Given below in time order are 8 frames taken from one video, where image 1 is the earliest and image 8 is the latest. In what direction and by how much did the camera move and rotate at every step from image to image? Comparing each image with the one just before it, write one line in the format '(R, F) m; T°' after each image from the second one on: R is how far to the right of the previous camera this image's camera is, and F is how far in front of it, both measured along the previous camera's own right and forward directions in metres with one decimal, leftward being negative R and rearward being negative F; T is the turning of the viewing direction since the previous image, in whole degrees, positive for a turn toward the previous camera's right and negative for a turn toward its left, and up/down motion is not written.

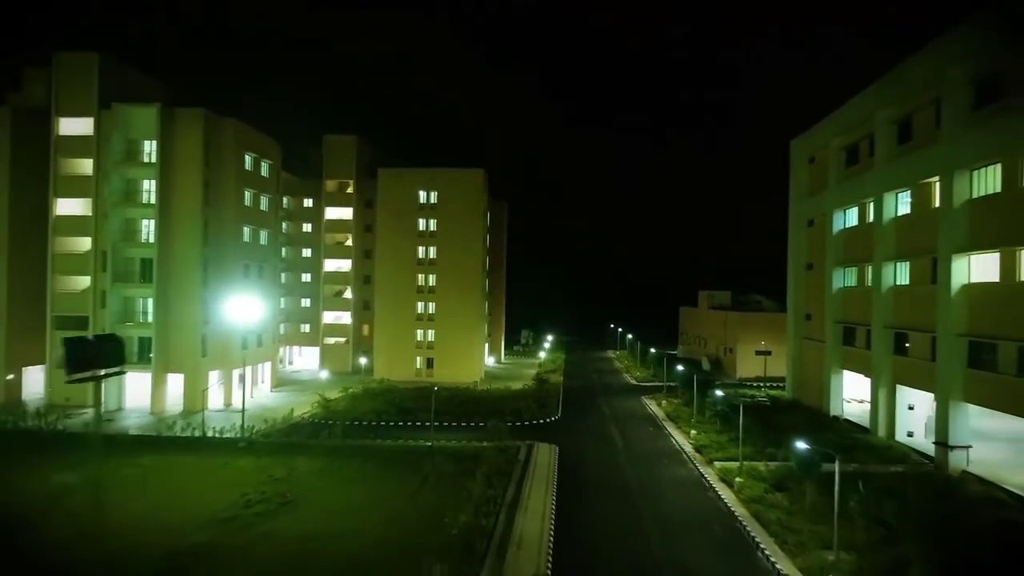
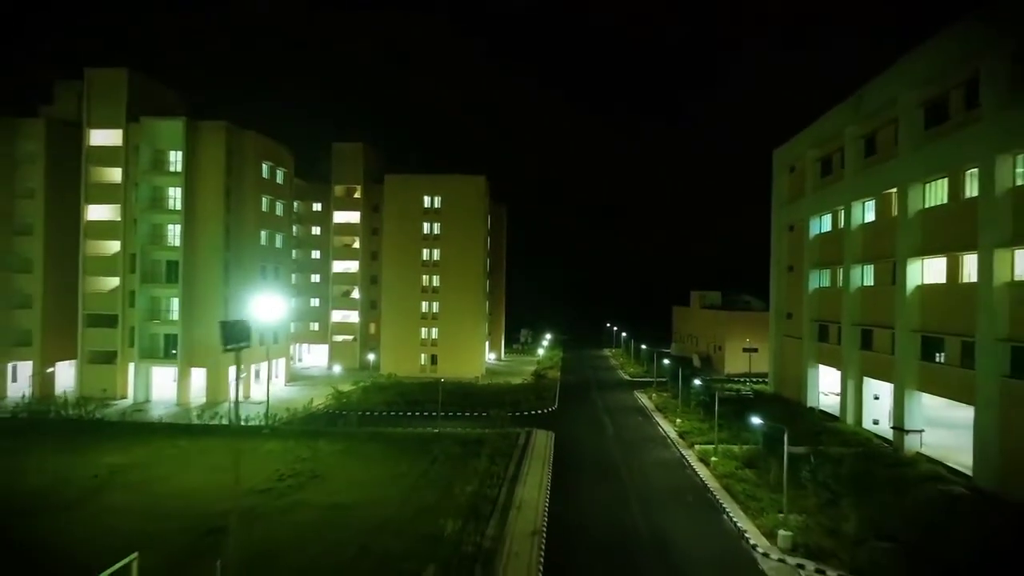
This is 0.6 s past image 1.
(0.0, -2.5) m; 0°
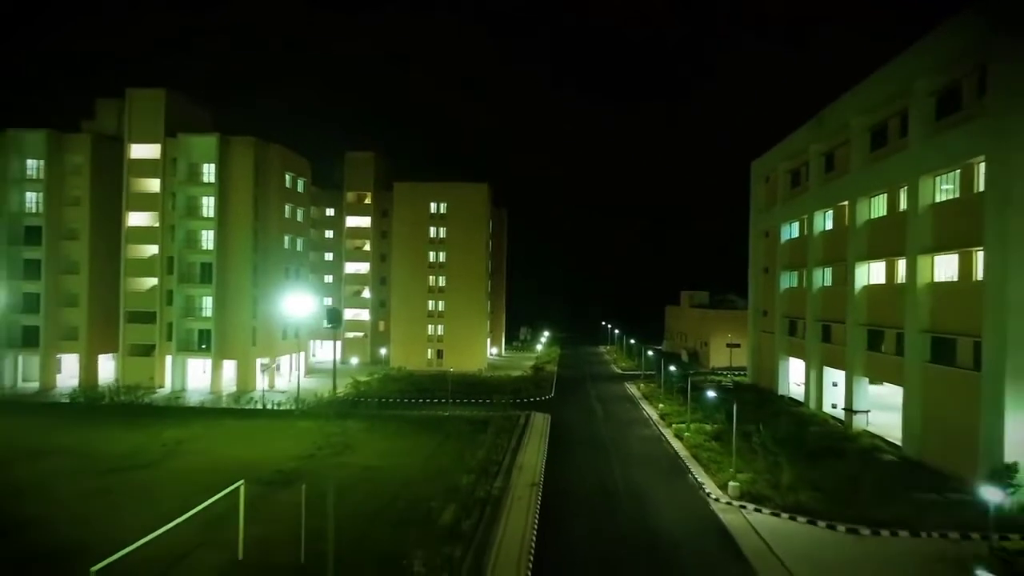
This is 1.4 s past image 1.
(-0.1, -3.8) m; 0°
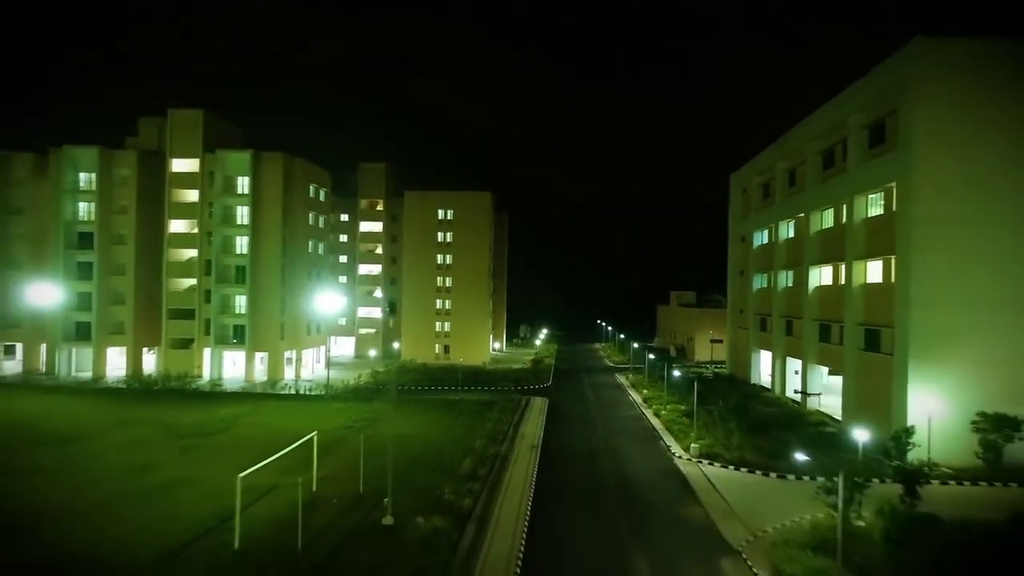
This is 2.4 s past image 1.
(-0.1, -4.6) m; 0°
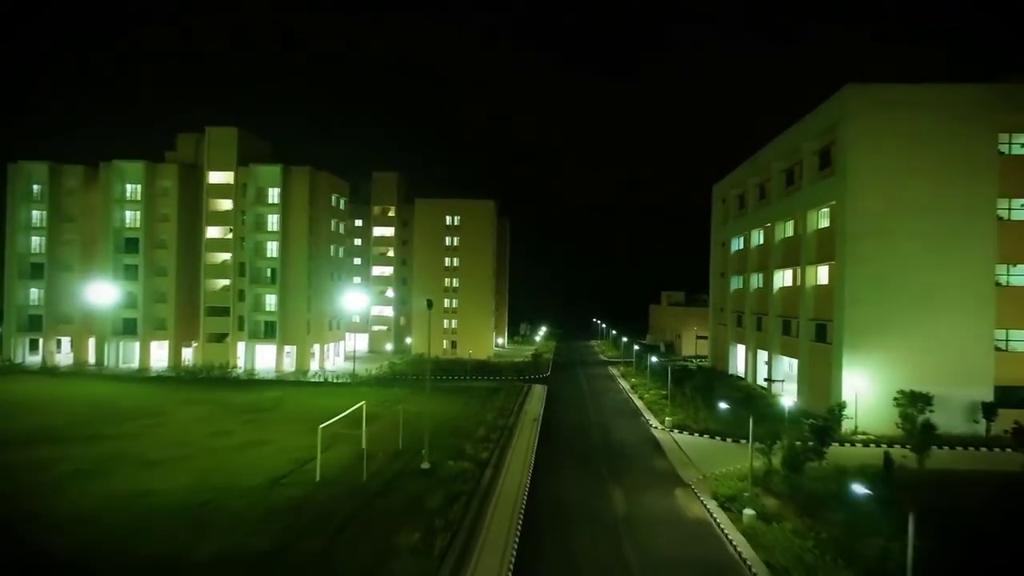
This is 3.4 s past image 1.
(-0.2, -5.0) m; 0°
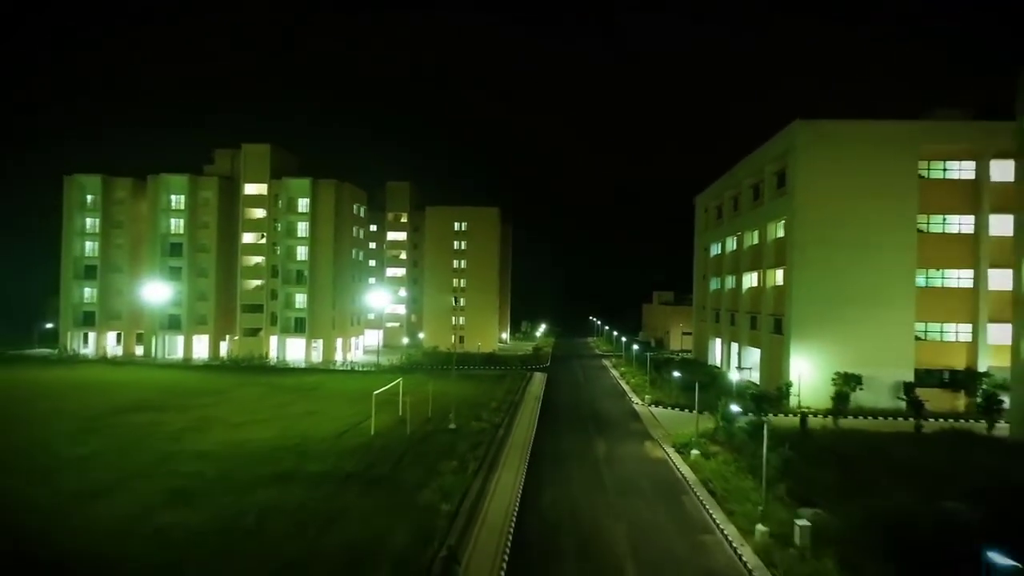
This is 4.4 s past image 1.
(-0.2, -5.9) m; 0°
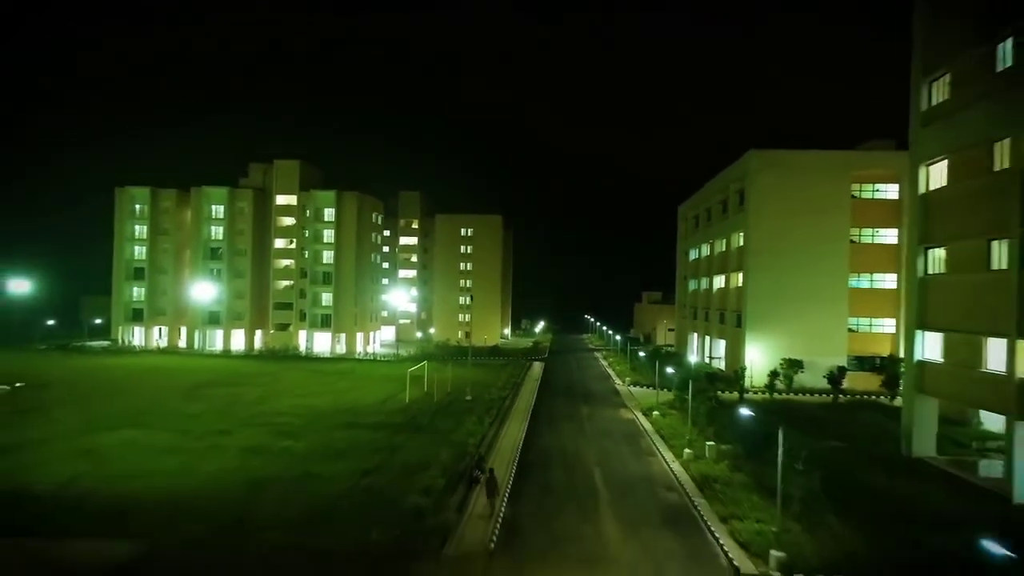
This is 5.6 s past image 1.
(-0.2, -7.0) m; 0°
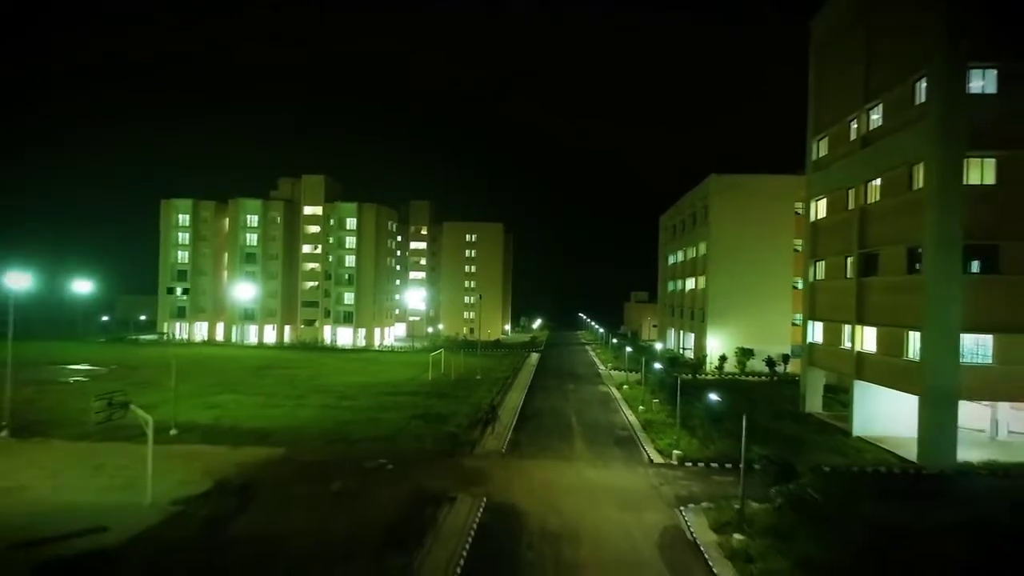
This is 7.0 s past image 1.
(-0.1, -8.2) m; 0°
